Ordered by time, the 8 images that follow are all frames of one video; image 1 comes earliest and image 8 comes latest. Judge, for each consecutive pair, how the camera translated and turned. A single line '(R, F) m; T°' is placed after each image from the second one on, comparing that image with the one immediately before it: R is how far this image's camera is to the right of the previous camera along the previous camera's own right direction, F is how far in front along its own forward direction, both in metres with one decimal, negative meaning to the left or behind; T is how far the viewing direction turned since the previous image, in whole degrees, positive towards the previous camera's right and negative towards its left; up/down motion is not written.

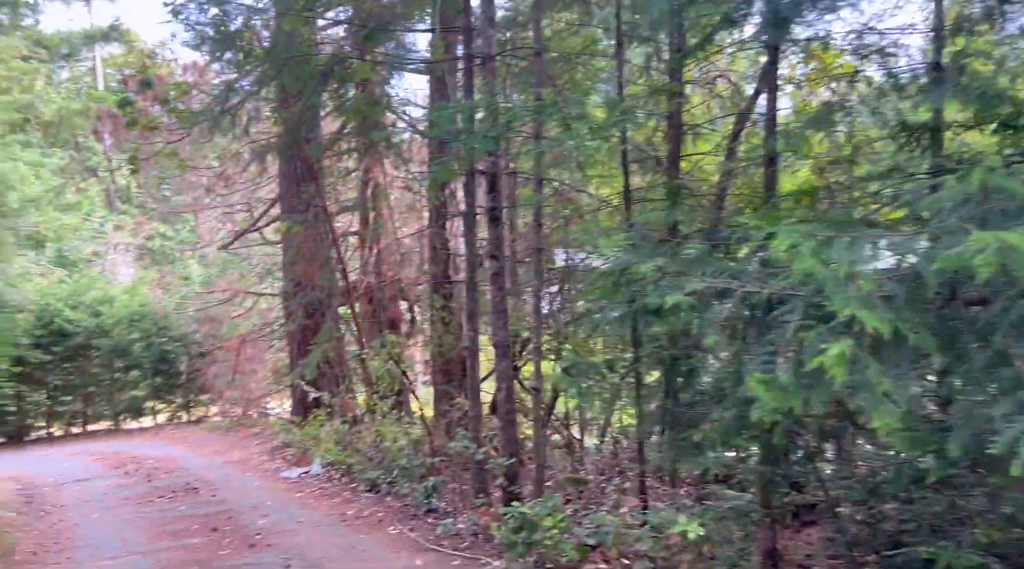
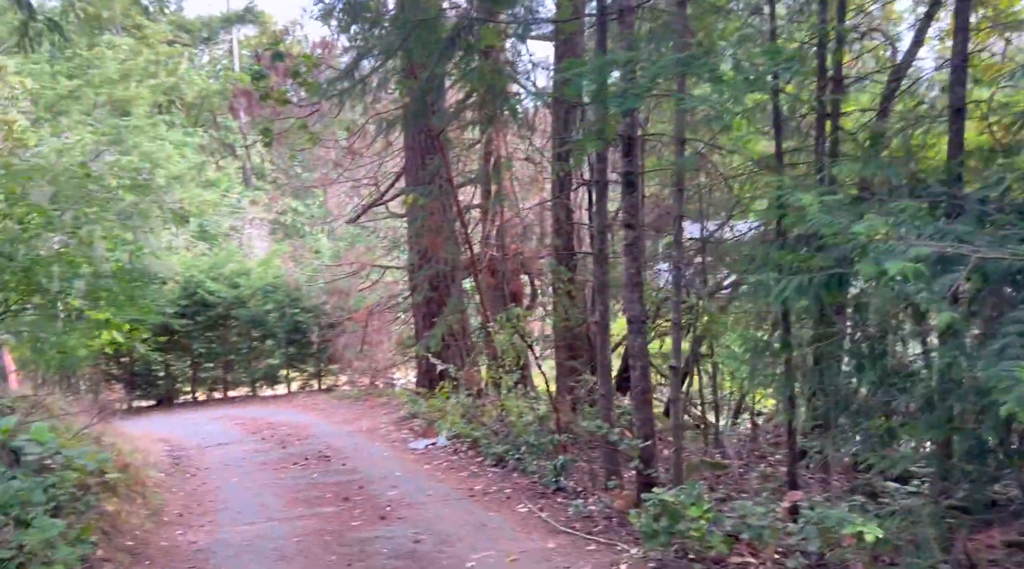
(-0.1, +0.3) m; -7°
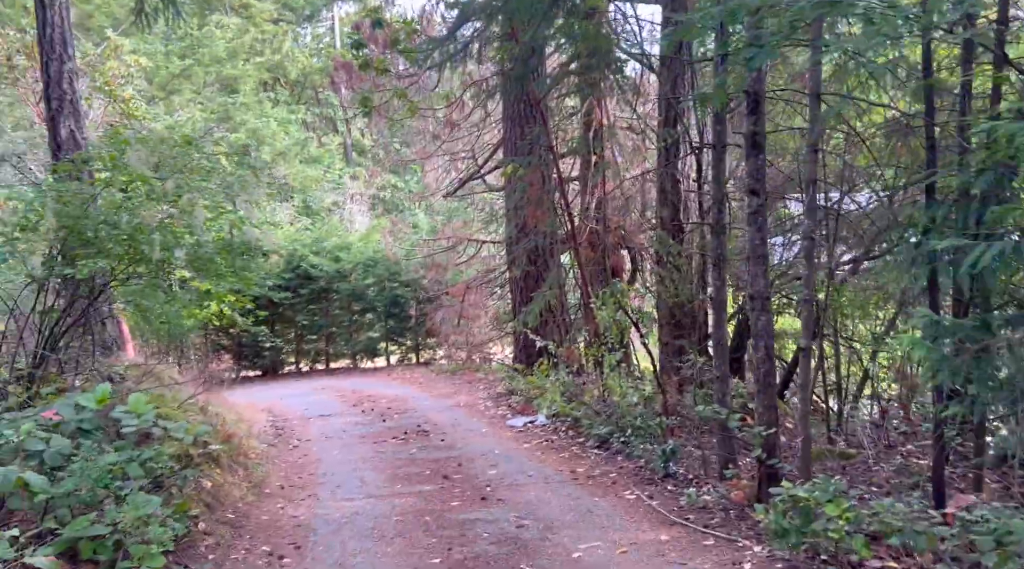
(-0.1, +0.4) m; -6°
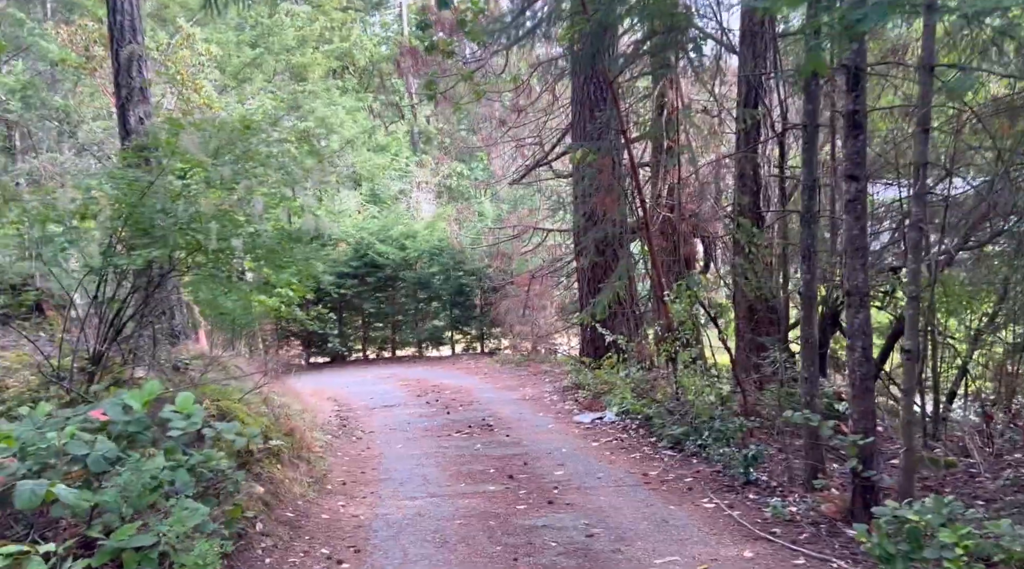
(0.0, +0.4) m; -4°
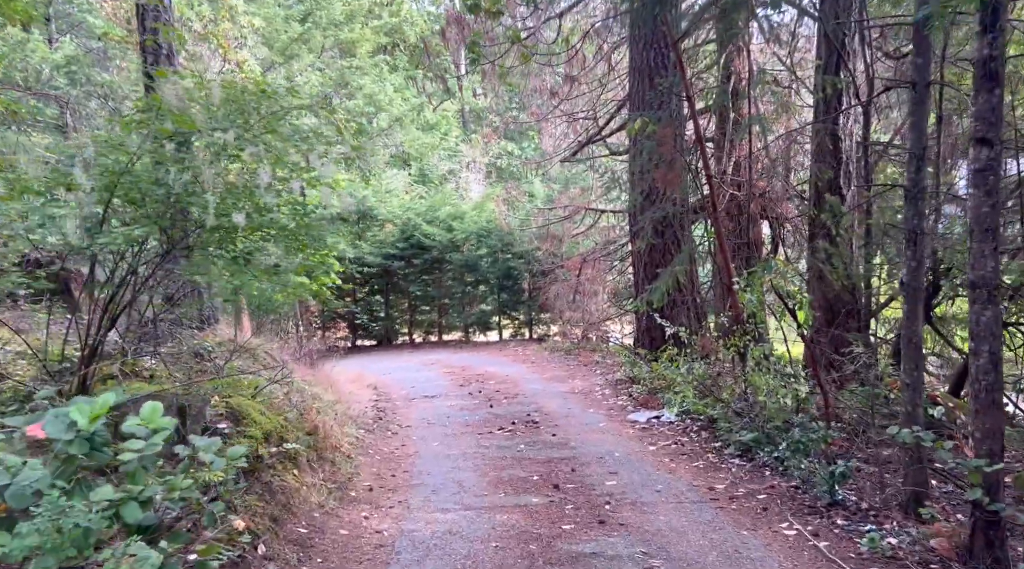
(0.0, +0.9) m; -3°
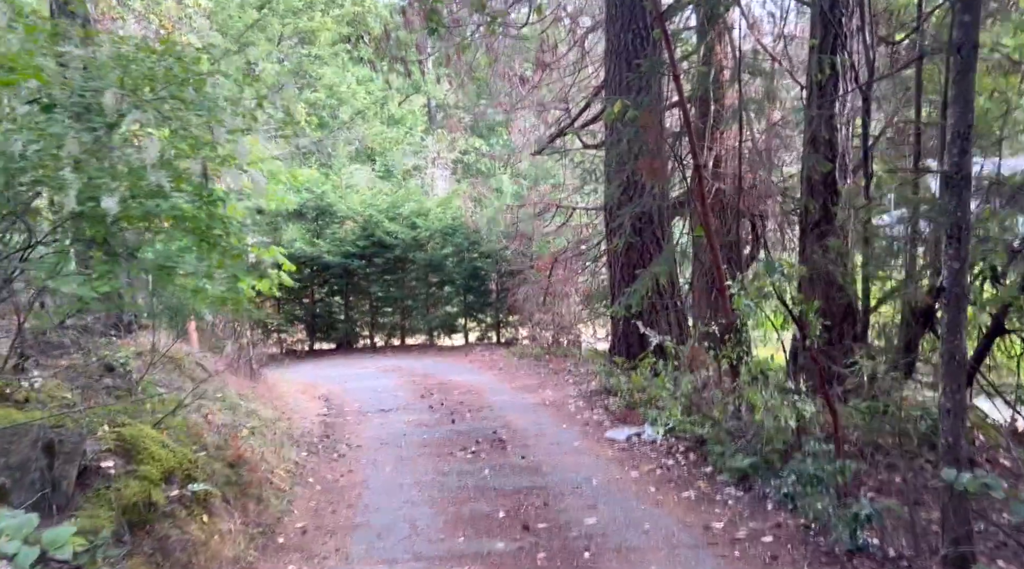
(+0.1, +1.1) m; +2°
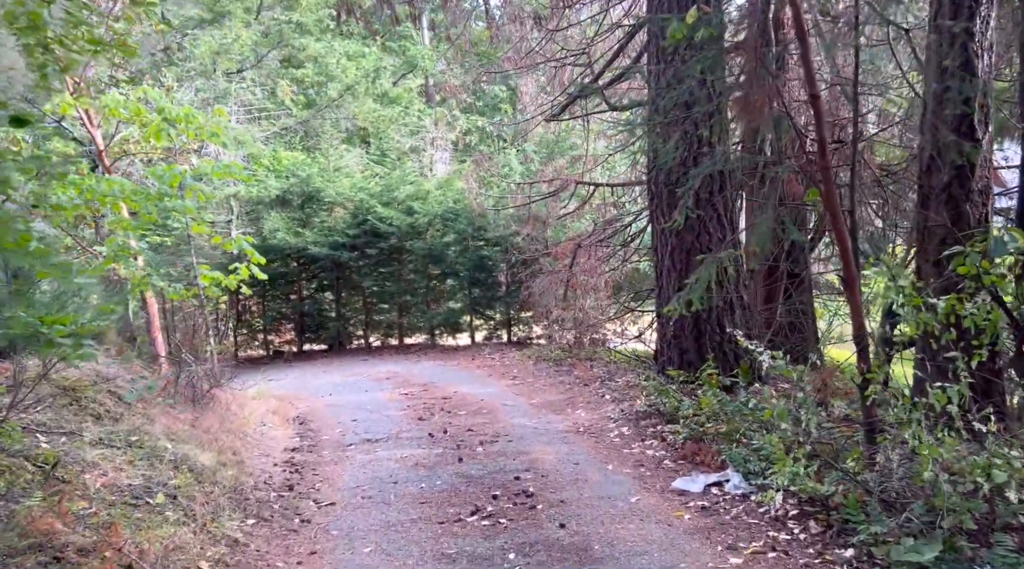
(-0.2, +2.5) m; 0°
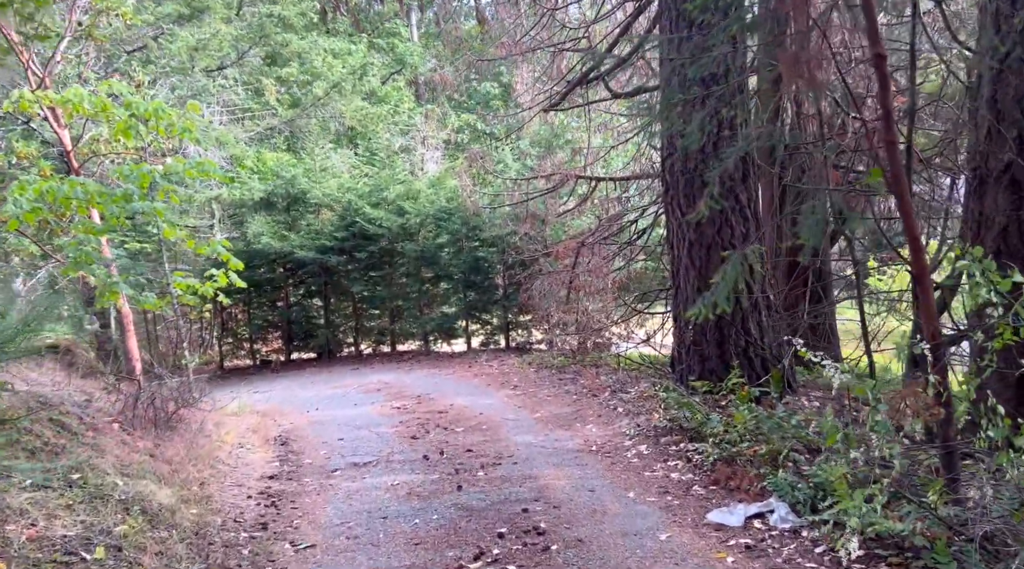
(-0.1, +0.9) m; 0°
